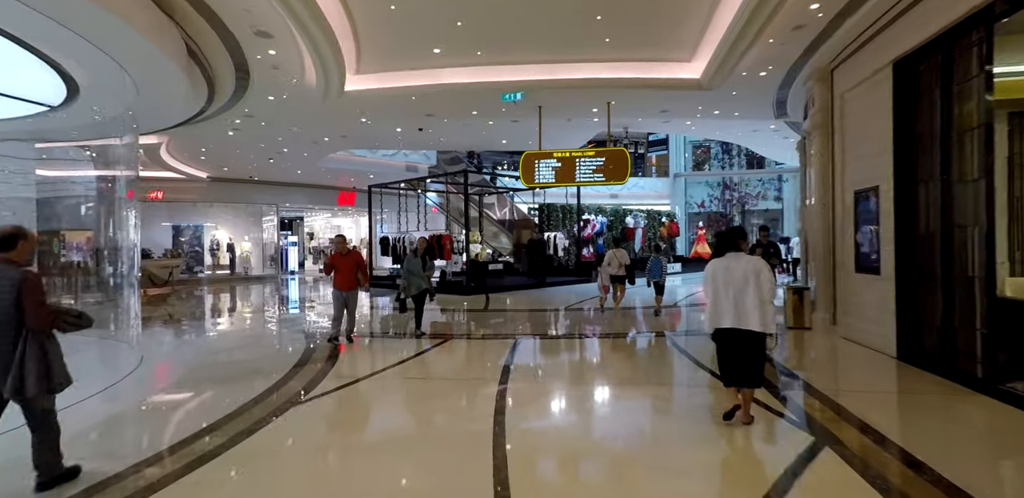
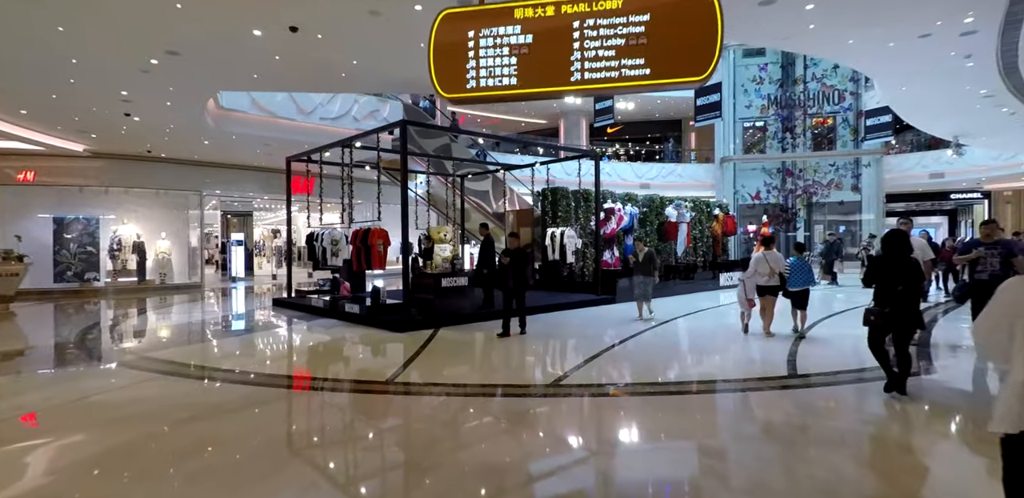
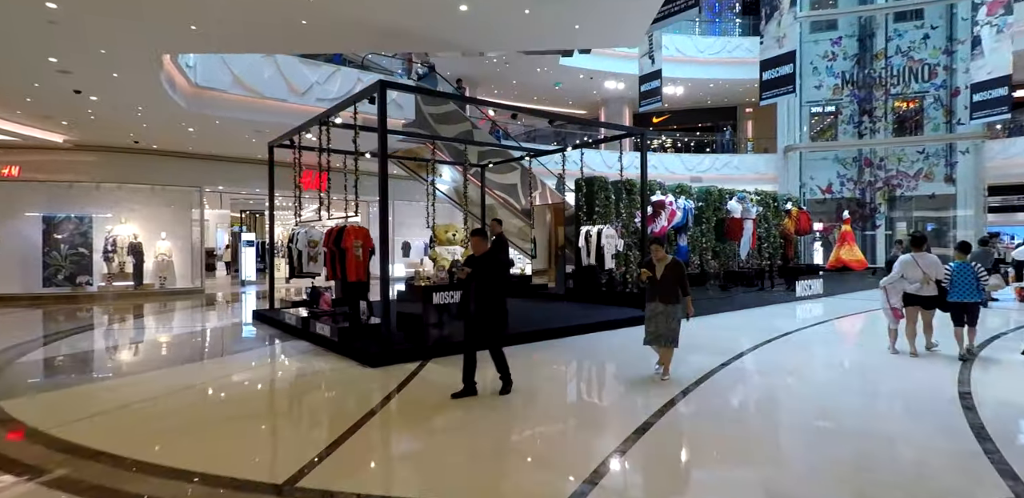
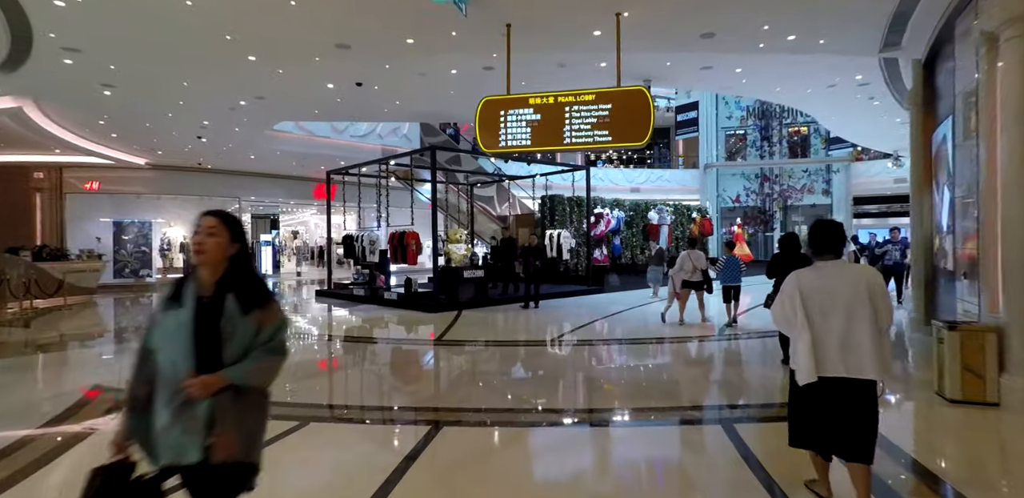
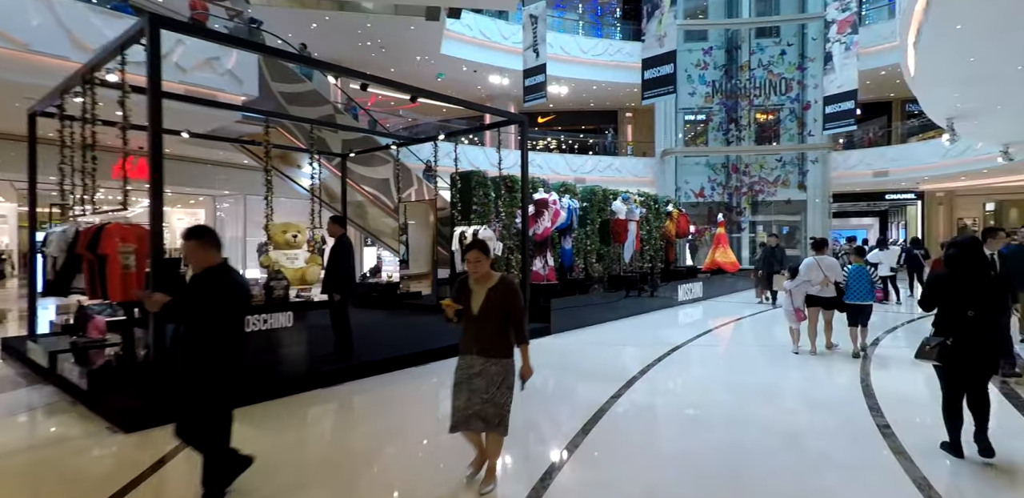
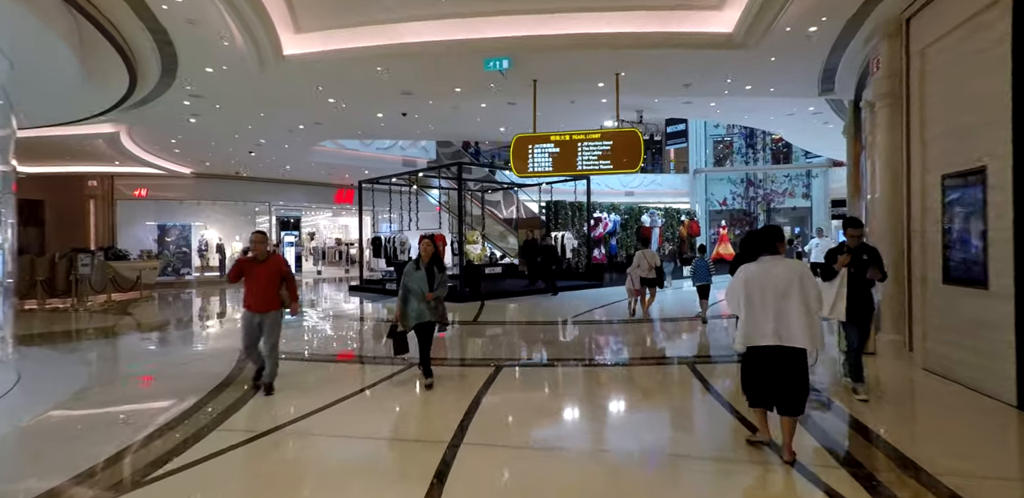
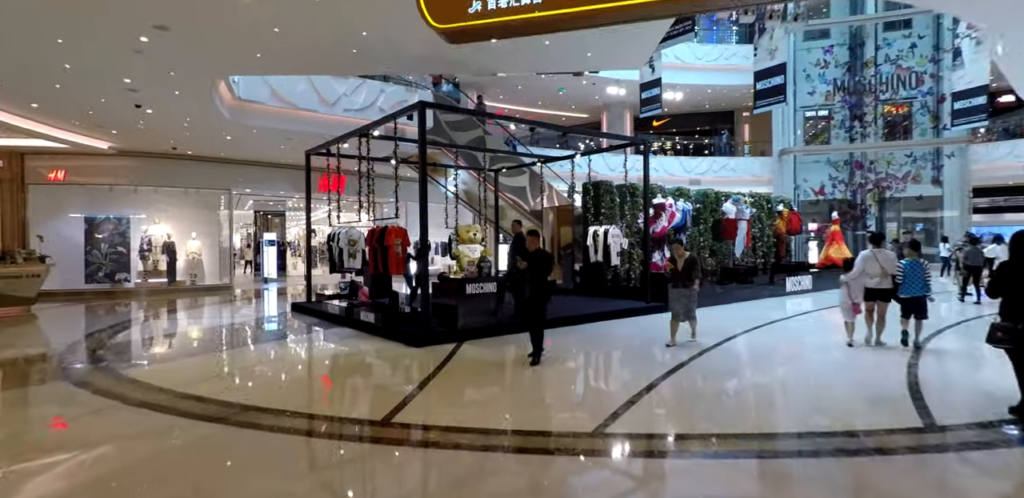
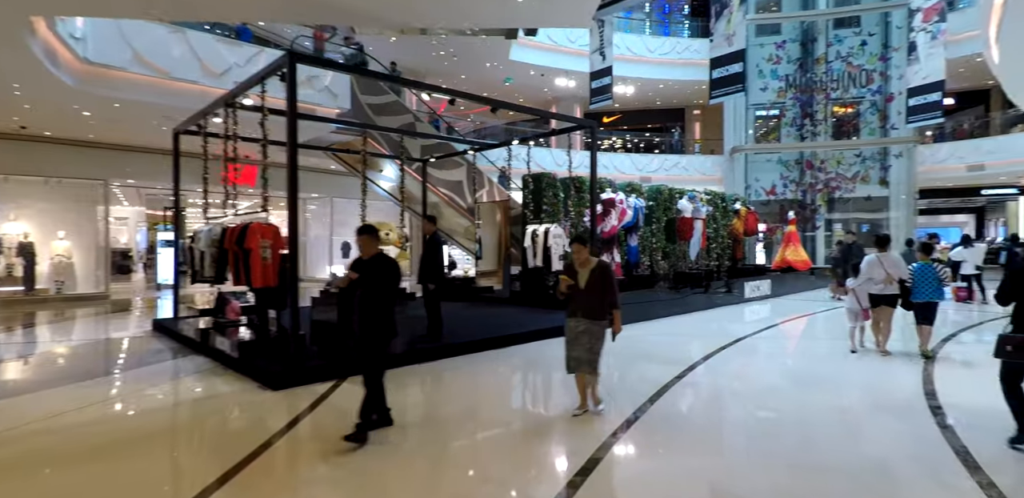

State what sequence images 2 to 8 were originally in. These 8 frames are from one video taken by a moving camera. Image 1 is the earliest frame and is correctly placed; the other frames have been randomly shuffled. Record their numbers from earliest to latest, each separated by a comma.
6, 4, 2, 7, 3, 8, 5
